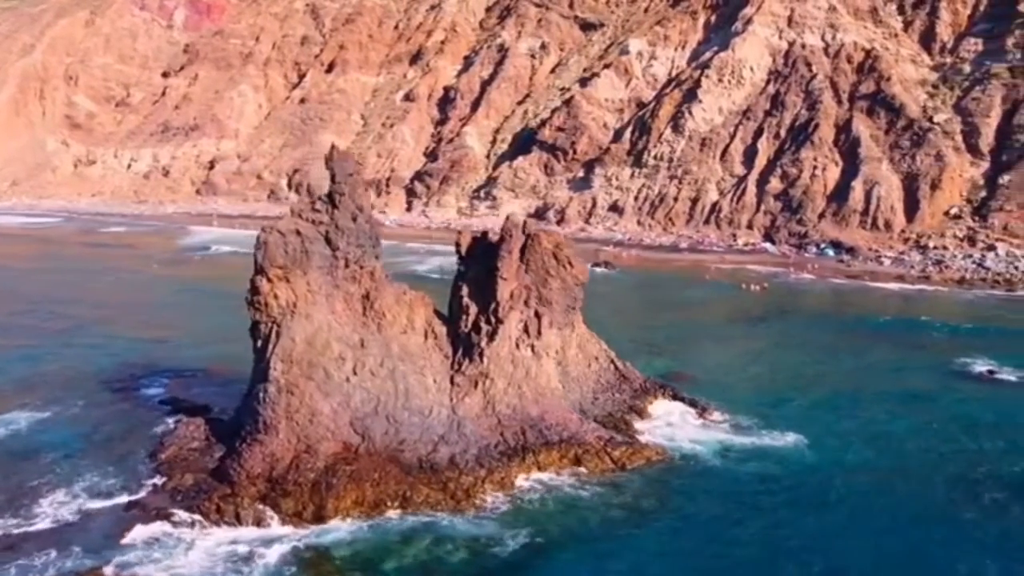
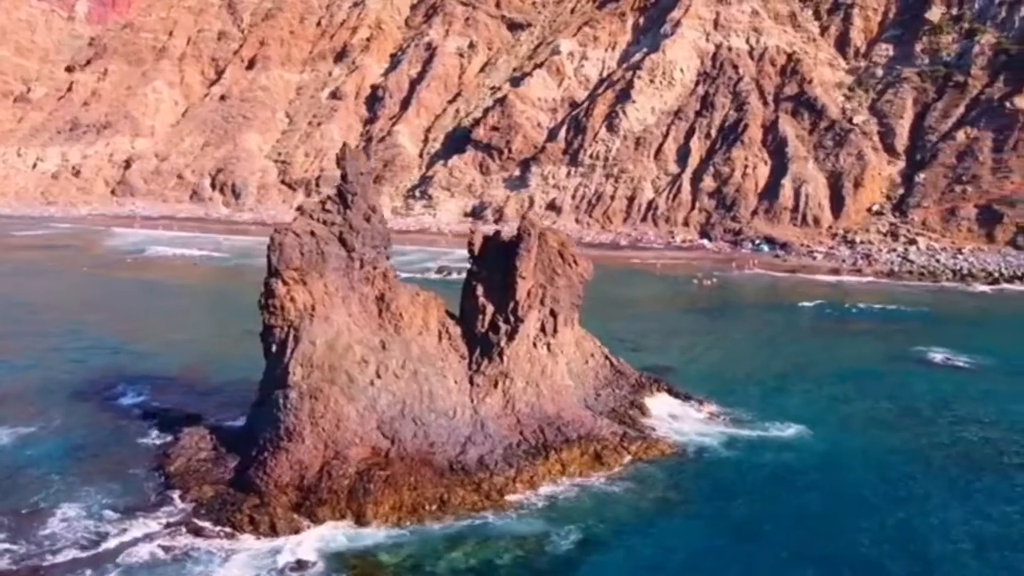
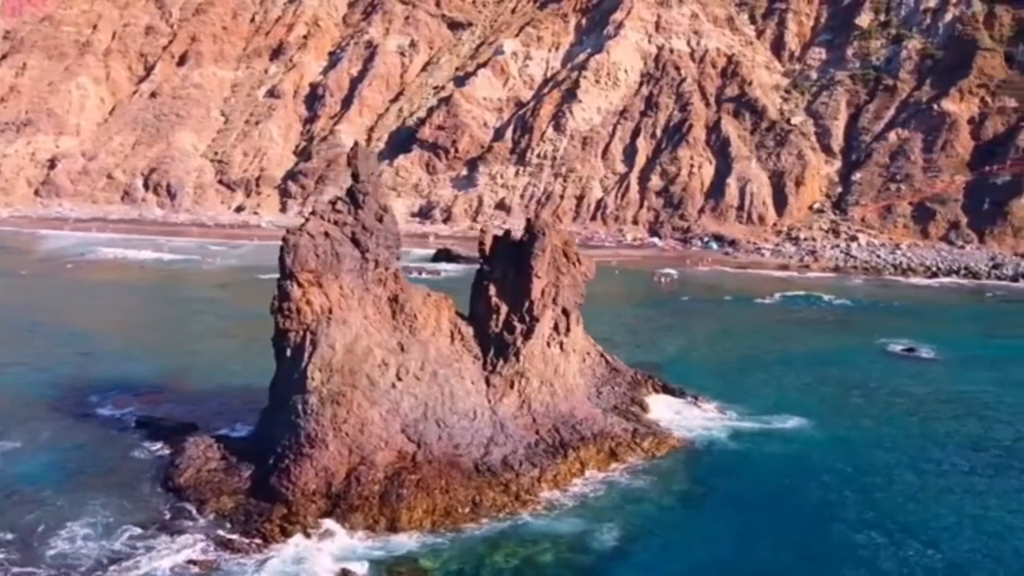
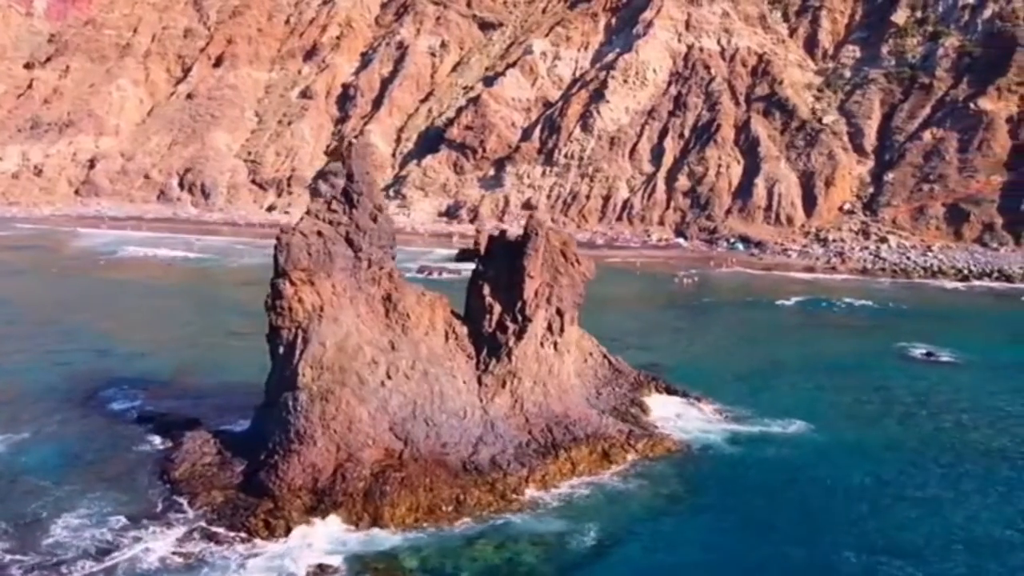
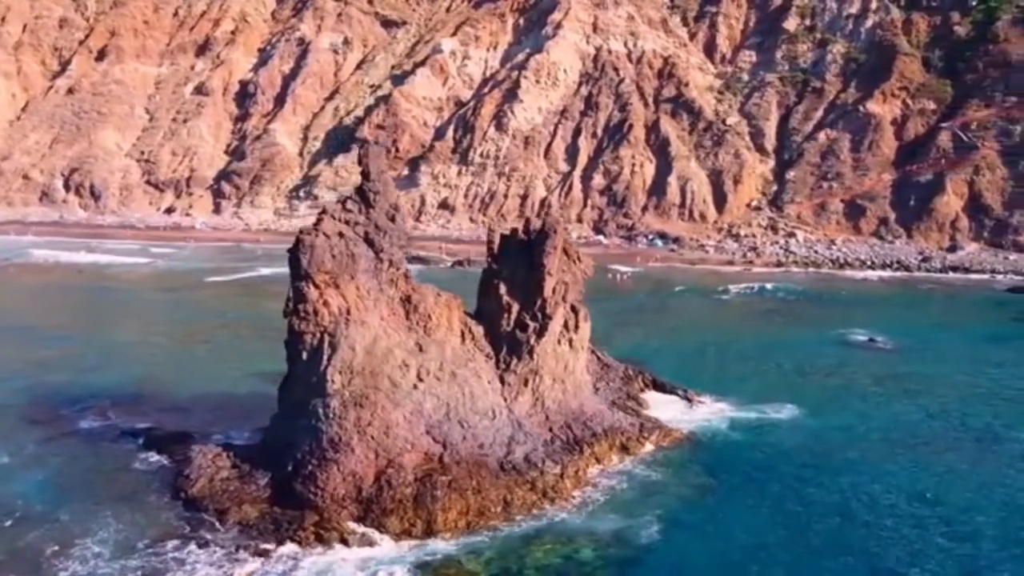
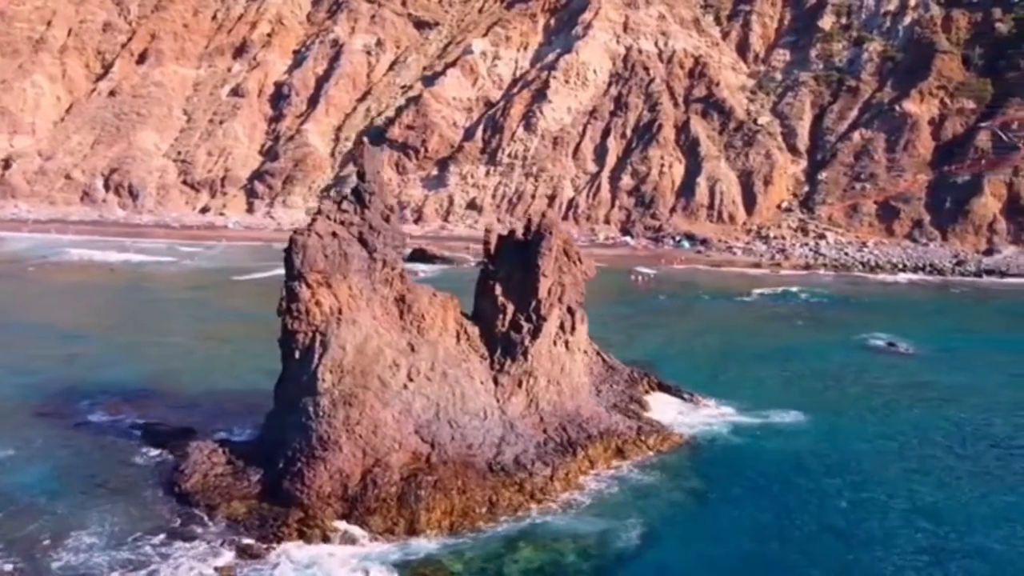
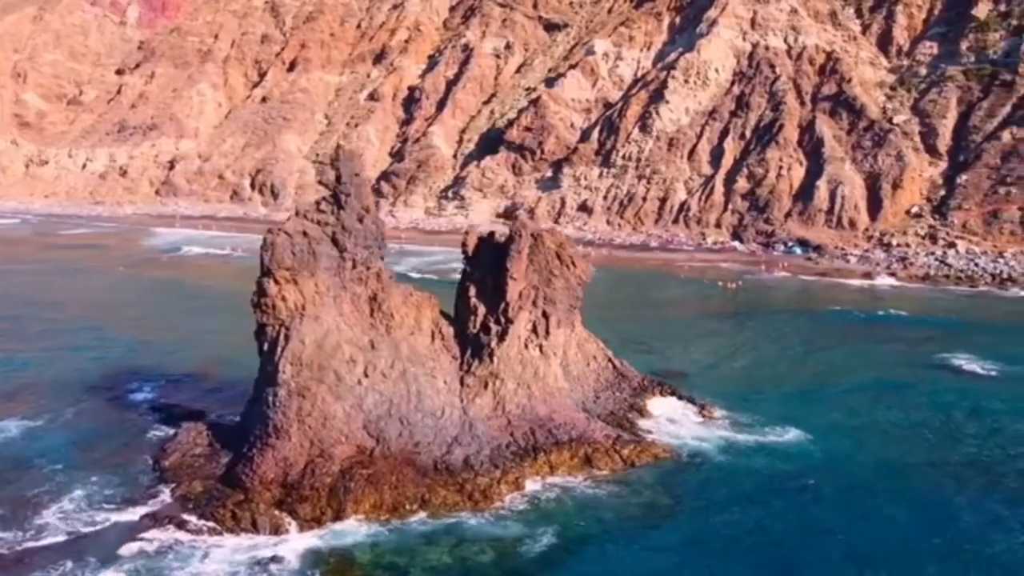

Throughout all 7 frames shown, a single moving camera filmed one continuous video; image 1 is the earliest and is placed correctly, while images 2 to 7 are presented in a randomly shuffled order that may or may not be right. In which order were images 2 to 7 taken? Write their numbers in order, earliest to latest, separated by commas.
7, 2, 4, 3, 6, 5
